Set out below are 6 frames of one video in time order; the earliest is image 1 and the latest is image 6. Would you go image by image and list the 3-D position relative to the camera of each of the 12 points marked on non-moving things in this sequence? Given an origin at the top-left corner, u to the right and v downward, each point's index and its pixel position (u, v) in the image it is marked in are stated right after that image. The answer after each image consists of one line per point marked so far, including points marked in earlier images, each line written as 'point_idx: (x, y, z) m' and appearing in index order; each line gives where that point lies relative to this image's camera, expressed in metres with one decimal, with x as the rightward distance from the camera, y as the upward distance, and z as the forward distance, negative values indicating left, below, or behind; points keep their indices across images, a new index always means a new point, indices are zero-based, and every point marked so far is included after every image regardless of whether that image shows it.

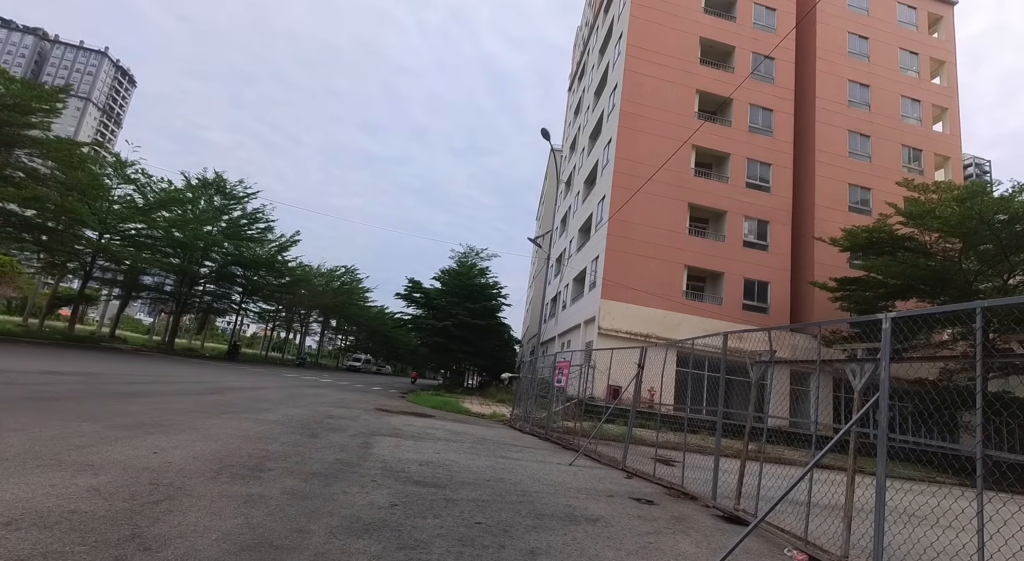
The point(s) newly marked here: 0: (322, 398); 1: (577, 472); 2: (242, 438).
0: (-5.3, -3.3, +14.7) m
1: (+0.8, -2.4, +6.4) m
2: (-3.0, -1.8, +5.8) m
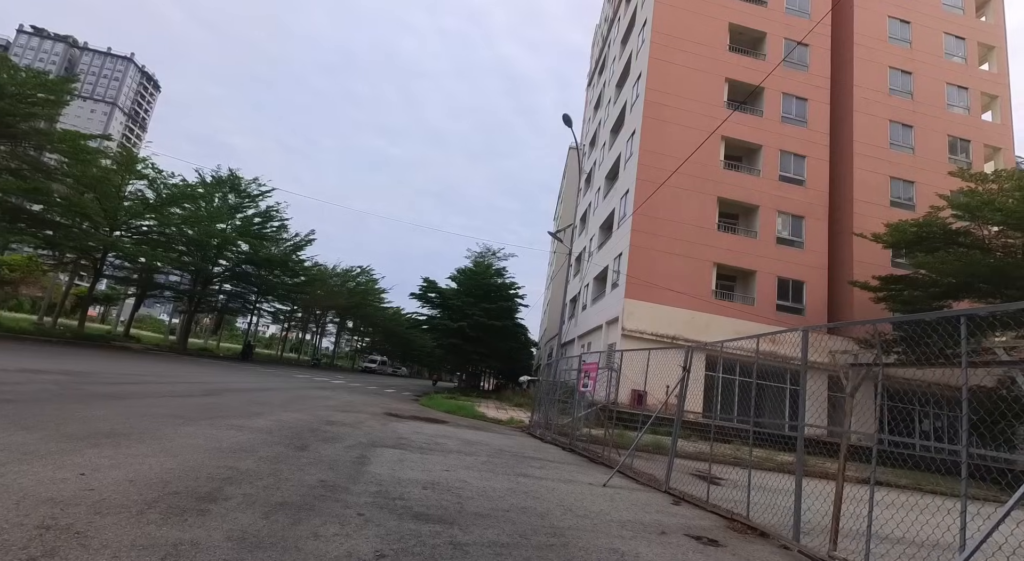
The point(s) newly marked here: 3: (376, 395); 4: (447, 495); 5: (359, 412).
0: (-4.8, -3.2, +13.7) m
1: (+1.0, -2.2, +5.3) m
2: (-2.8, -1.6, +4.8) m
3: (-5.2, -4.4, +19.9) m
4: (-0.5, -1.8, +4.4) m
5: (-3.4, -2.9, +11.6) m
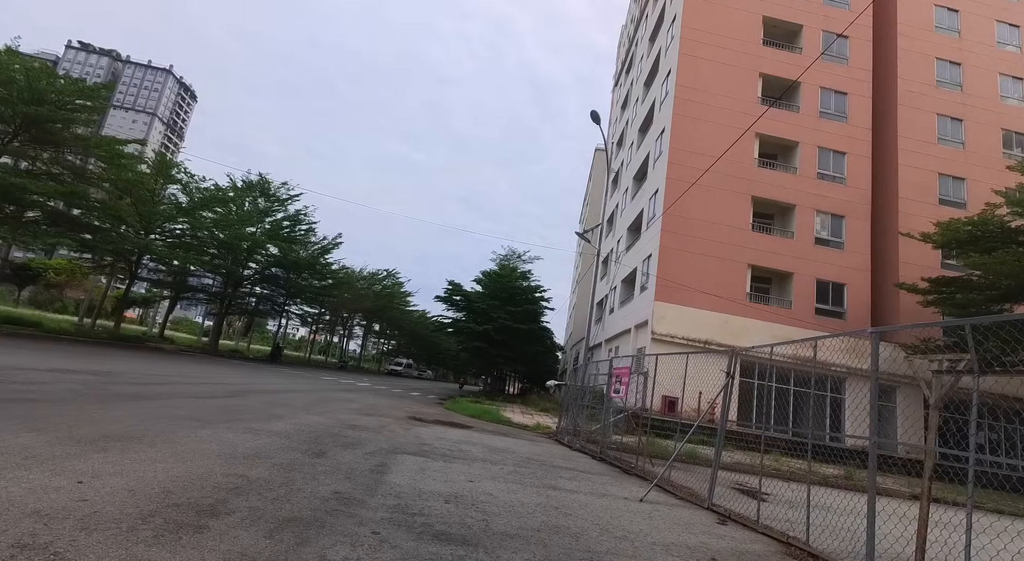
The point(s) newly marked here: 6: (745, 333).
0: (-4.1, -3.2, +13.5) m
1: (+1.3, -2.2, +4.9) m
2: (-2.5, -1.5, +4.6) m
3: (-4.2, -4.5, +19.7) m
4: (-0.3, -1.8, +4.0) m
5: (-2.8, -2.9, +11.3) m
6: (+8.9, -2.0, +19.8) m
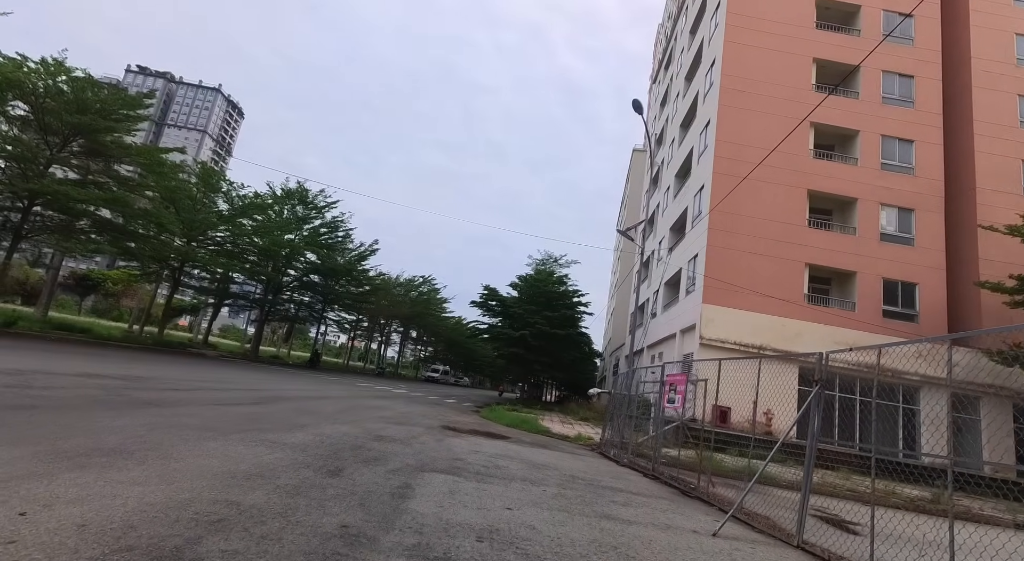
0: (-3.1, -3.3, +12.9) m
1: (+1.7, -2.1, +3.9) m
2: (-2.2, -1.5, +3.9) m
3: (-2.8, -4.6, +19.1) m
4: (0.0, -1.6, +3.2) m
5: (-2.0, -3.0, +10.6) m
6: (+10.3, -2.0, +18.3) m
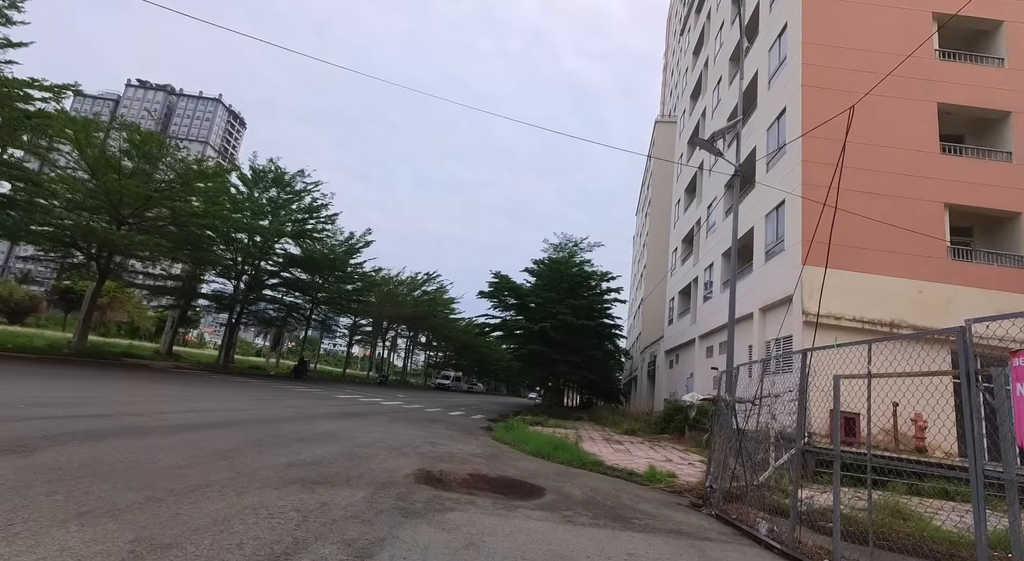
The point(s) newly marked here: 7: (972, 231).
0: (-2.7, -2.4, +7.6) m
1: (+1.9, -0.9, -1.5) m
2: (-2.0, -0.5, -1.5) m
3: (-2.1, -3.8, +13.7) m
4: (+0.1, -0.6, -2.3) m
5: (-1.6, -2.0, +5.2) m
6: (+10.8, -0.6, +12.7) m
7: (+12.8, +1.4, +14.5) m
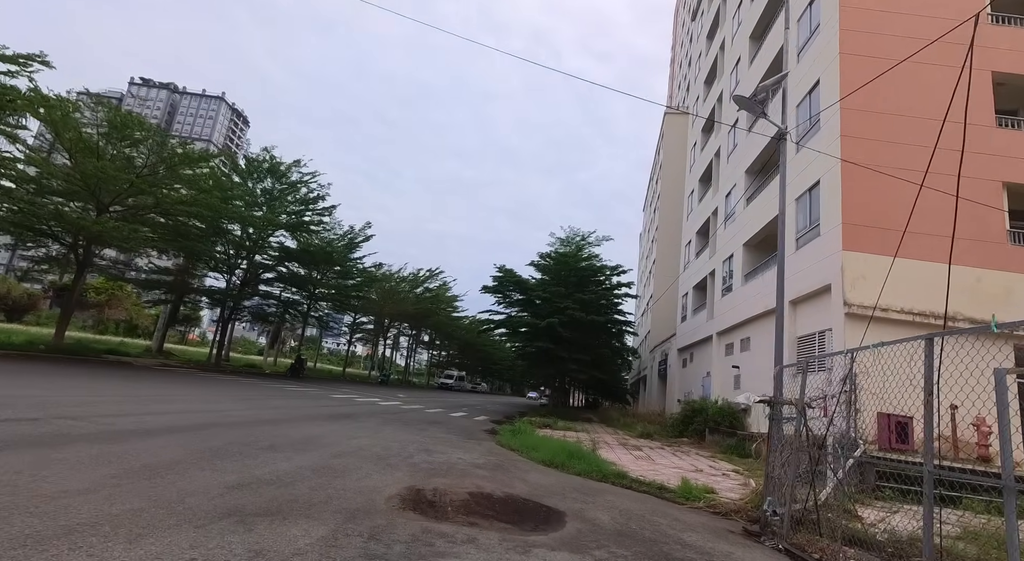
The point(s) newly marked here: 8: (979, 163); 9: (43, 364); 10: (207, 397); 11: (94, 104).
0: (-2.5, -2.1, +6.2) m
1: (+1.9, -0.7, -2.9) m
2: (-1.9, -0.2, -2.8) m
3: (-2.0, -3.5, +12.3) m
4: (+0.2, -0.3, -3.6) m
5: (-1.5, -1.7, +3.9) m
6: (+10.9, -0.4, +11.3) m
7: (+12.9, +1.6, +13.1) m
8: (+10.9, +2.7, +12.1) m
9: (-13.6, -2.4, +15.0) m
10: (-8.0, -3.0, +13.5) m
11: (-14.8, +6.3, +18.6) m
